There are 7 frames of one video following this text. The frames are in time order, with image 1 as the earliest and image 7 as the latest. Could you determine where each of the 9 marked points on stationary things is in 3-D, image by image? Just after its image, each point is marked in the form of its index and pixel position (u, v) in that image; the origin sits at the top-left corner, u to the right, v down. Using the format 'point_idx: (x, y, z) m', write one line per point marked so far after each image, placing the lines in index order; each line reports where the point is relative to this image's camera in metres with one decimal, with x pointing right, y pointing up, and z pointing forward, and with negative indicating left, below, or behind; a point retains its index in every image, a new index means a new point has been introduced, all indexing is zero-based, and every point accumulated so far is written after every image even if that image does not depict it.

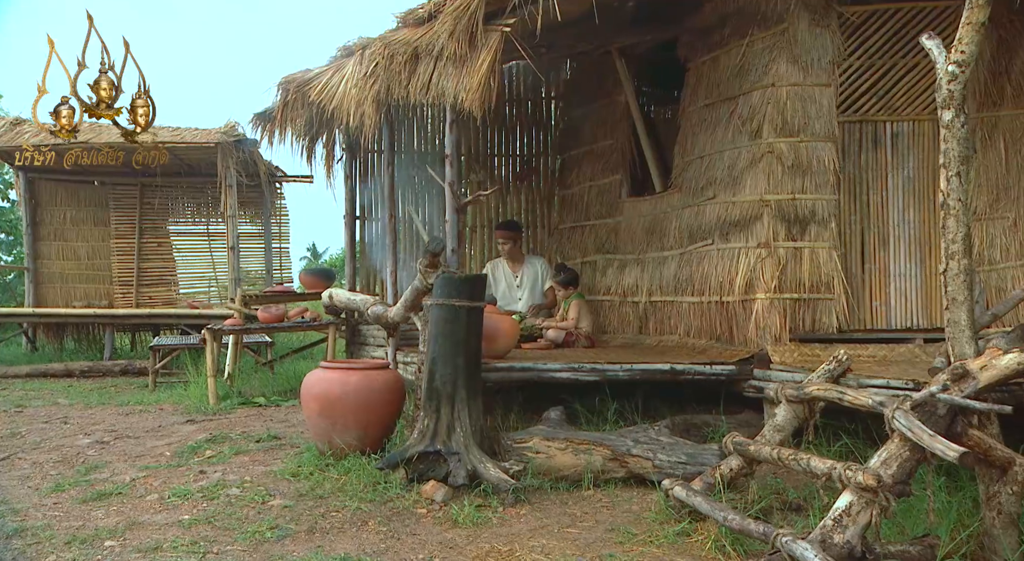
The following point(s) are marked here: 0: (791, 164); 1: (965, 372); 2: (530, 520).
0: (+1.7, +0.7, +4.7) m
1: (+2.1, -0.4, +3.5) m
2: (+0.1, -1.2, +3.9) m
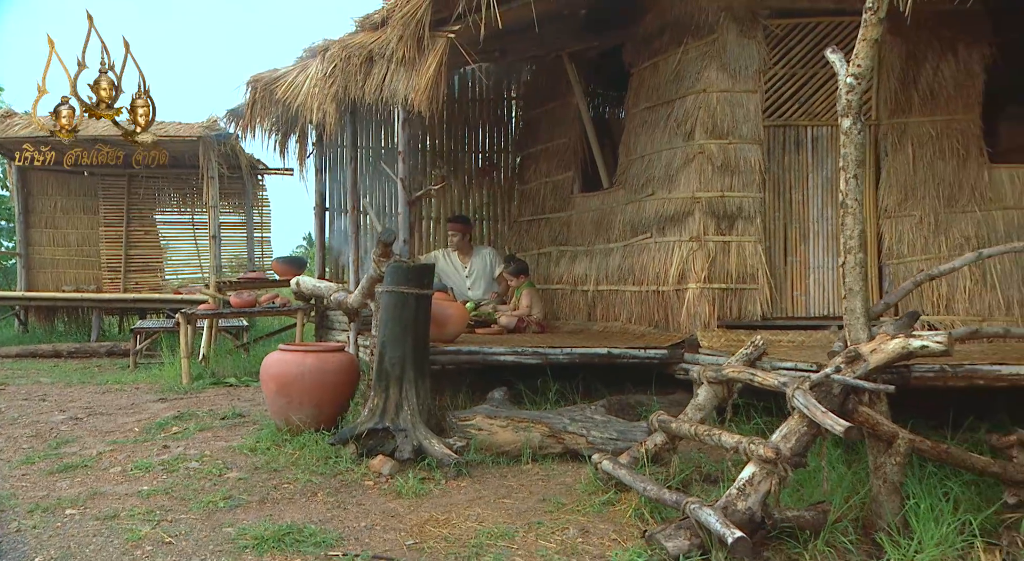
0: (+1.4, +0.7, +5.0) m
1: (+1.8, -0.4, +3.9) m
2: (-0.2, -1.2, +4.3) m
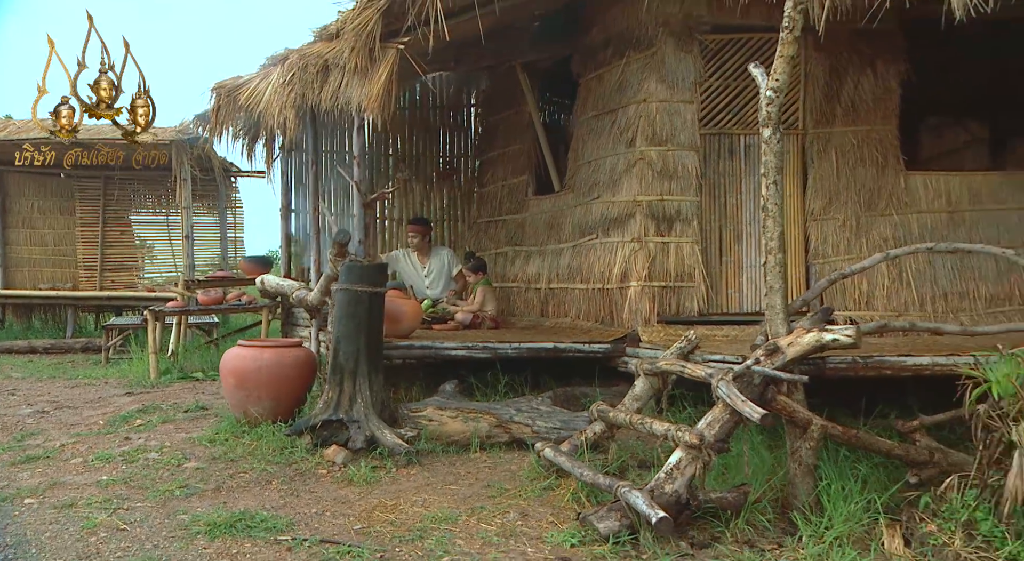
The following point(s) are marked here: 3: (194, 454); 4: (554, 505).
0: (+1.0, +0.8, +5.3) m
1: (+1.5, -0.4, +4.2) m
2: (-0.6, -1.2, +4.5) m
3: (-2.0, -1.1, +4.7) m
4: (+0.2, -1.3, +4.3) m
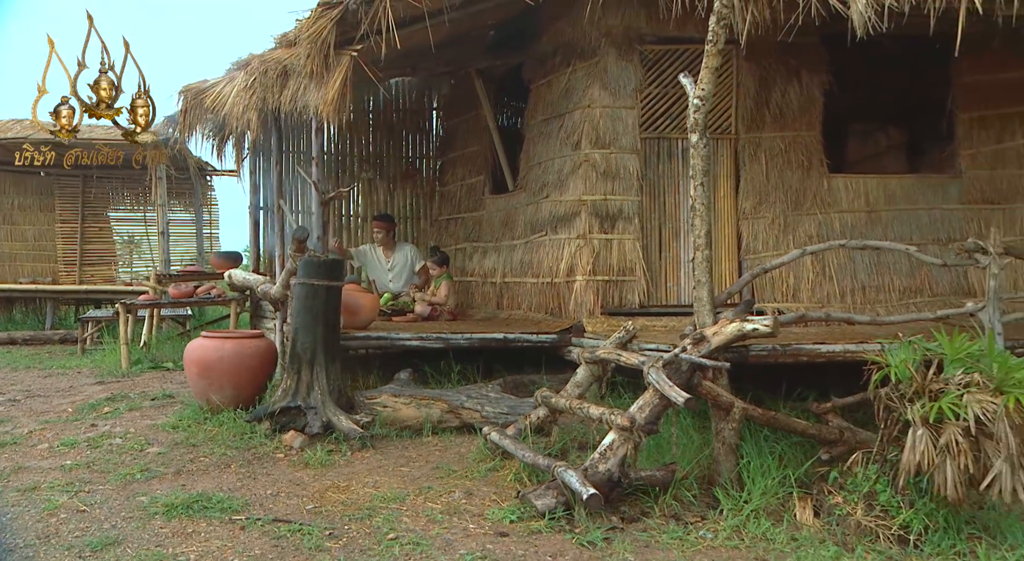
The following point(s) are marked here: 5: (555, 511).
0: (+0.7, +0.8, +5.7) m
1: (+1.1, -0.3, +4.6) m
2: (-0.9, -1.1, +4.8) m
3: (-2.3, -1.0, +5.0) m
4: (-0.1, -1.2, +4.7) m
5: (+0.2, -1.3, +4.3) m
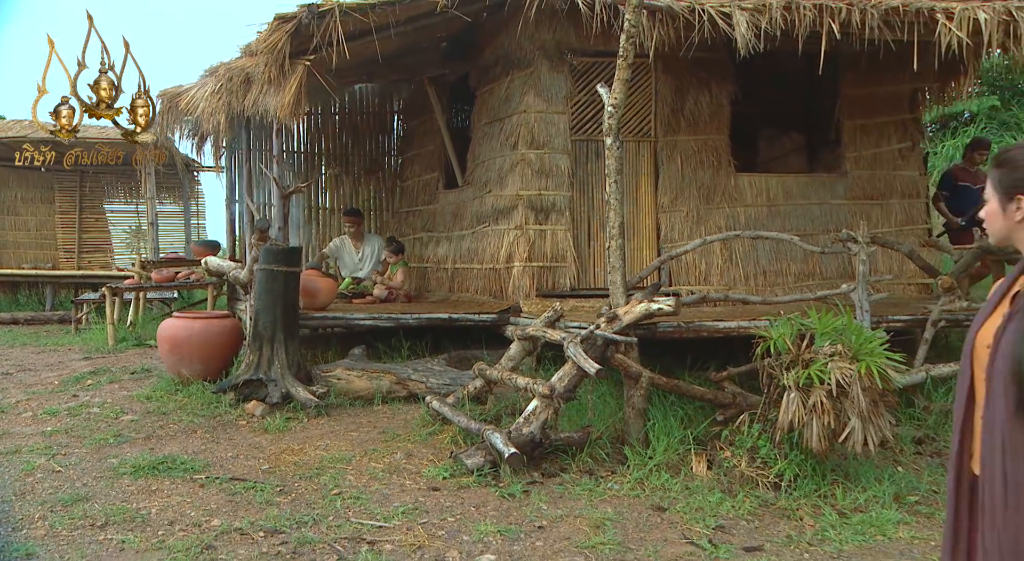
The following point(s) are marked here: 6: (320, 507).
0: (+0.2, +0.9, +6.3) m
1: (+0.7, -0.2, +5.2) m
2: (-1.3, -1.0, +5.5) m
3: (-2.7, -0.9, +5.6) m
4: (-0.5, -1.1, +5.3) m
5: (-0.2, -1.2, +4.9) m
6: (-1.1, -1.3, +4.3) m
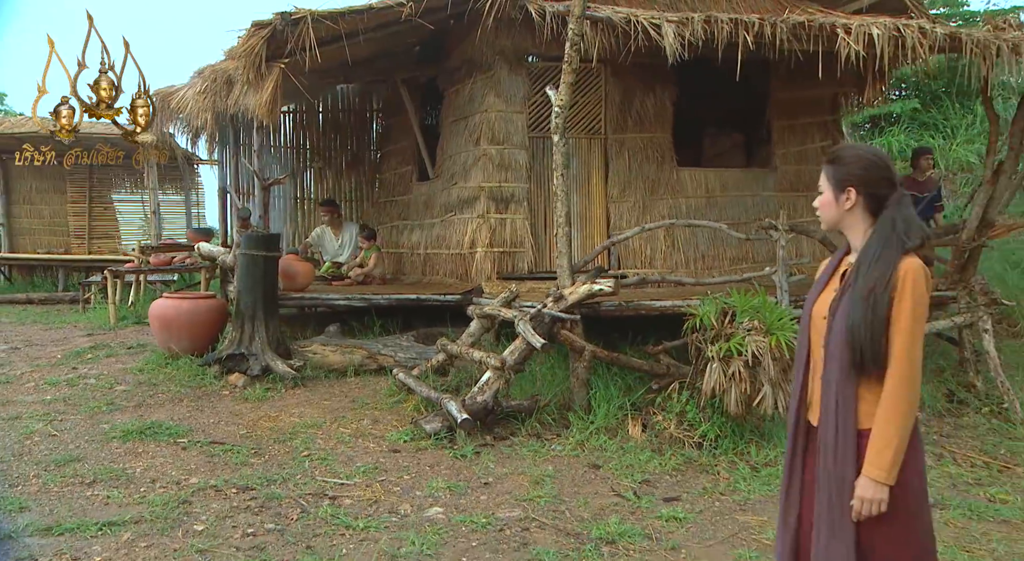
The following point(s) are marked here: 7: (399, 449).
0: (-0.1, +1.0, +6.9) m
1: (+0.4, -0.1, +5.8) m
2: (-1.7, -0.9, +6.0) m
3: (-3.1, -0.8, +6.1) m
4: (-0.9, -1.0, +5.9) m
5: (-0.5, -1.1, +5.5) m
6: (-1.4, -1.2, +4.9) m
7: (-0.8, -1.2, +5.3) m
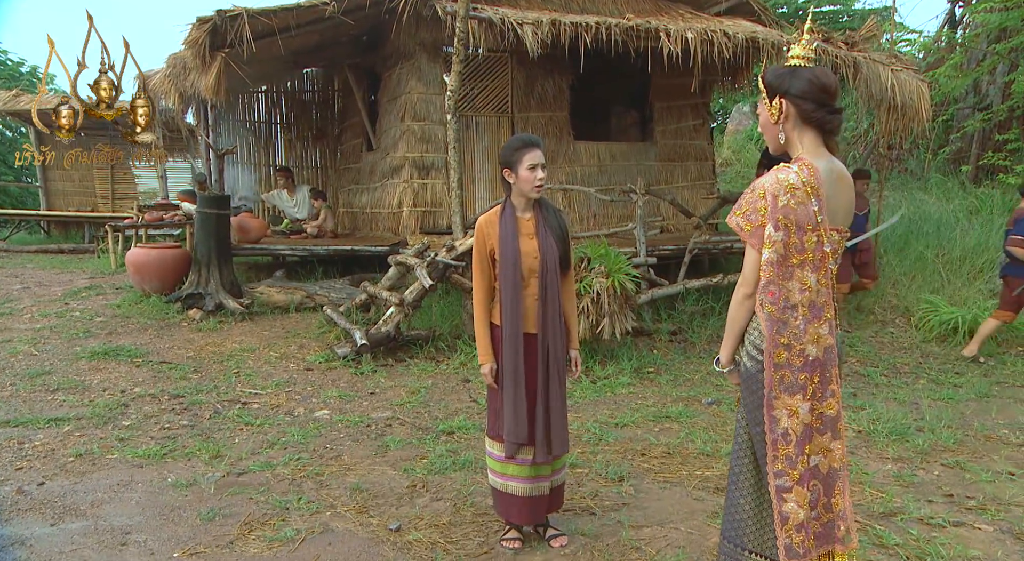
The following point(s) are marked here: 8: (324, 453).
0: (-1.0, +1.5, +8.0) m
1: (-0.5, +0.3, +7.0) m
2: (-2.5, -0.4, +7.4) m
3: (-3.9, -0.3, +7.5) m
4: (-1.7, -0.6, +7.2) m
5: (-1.4, -0.6, +6.8) m
6: (-2.3, -0.8, +6.2) m
7: (-1.7, -0.7, +6.6) m
8: (-1.2, -1.1, +4.9) m
